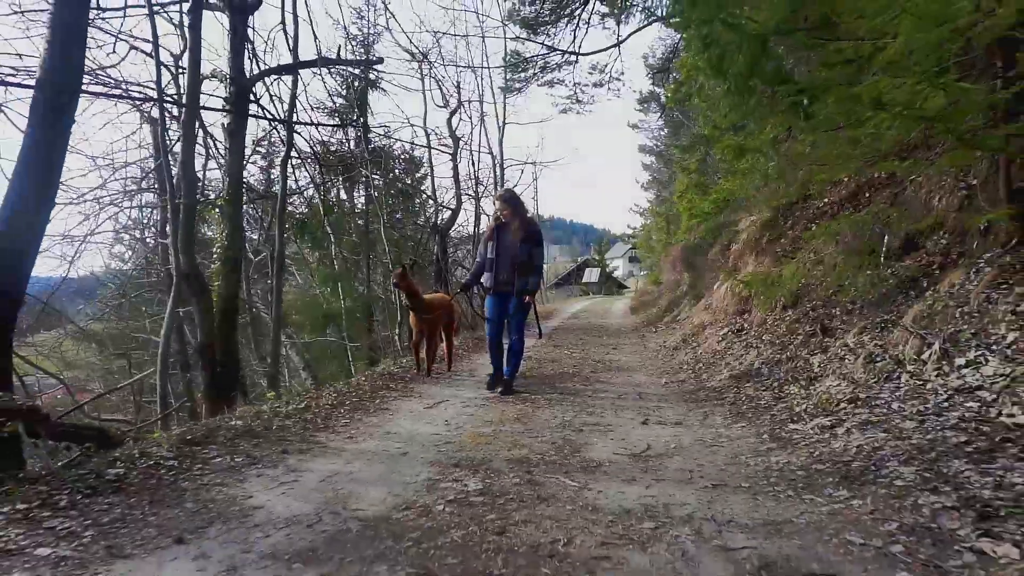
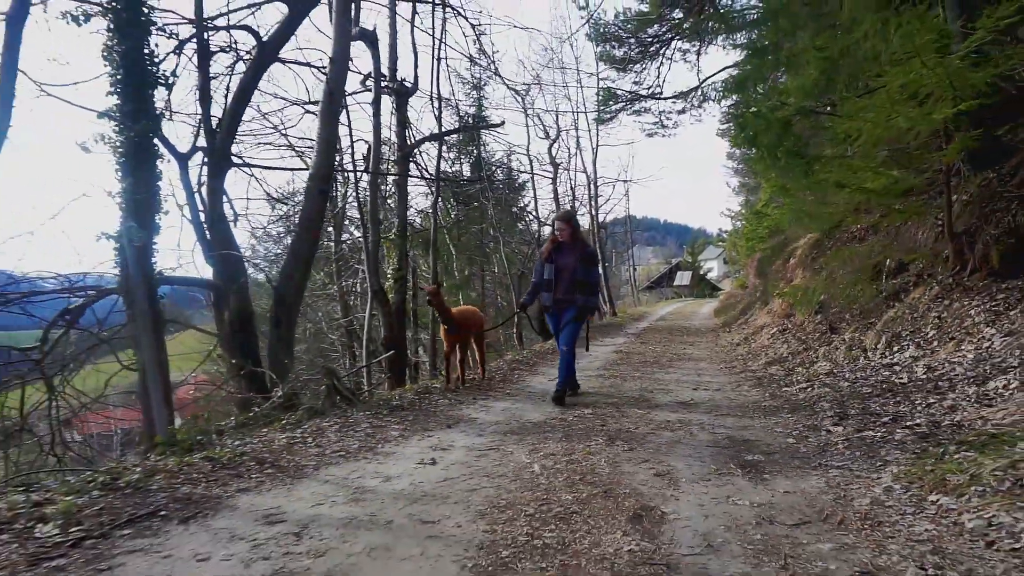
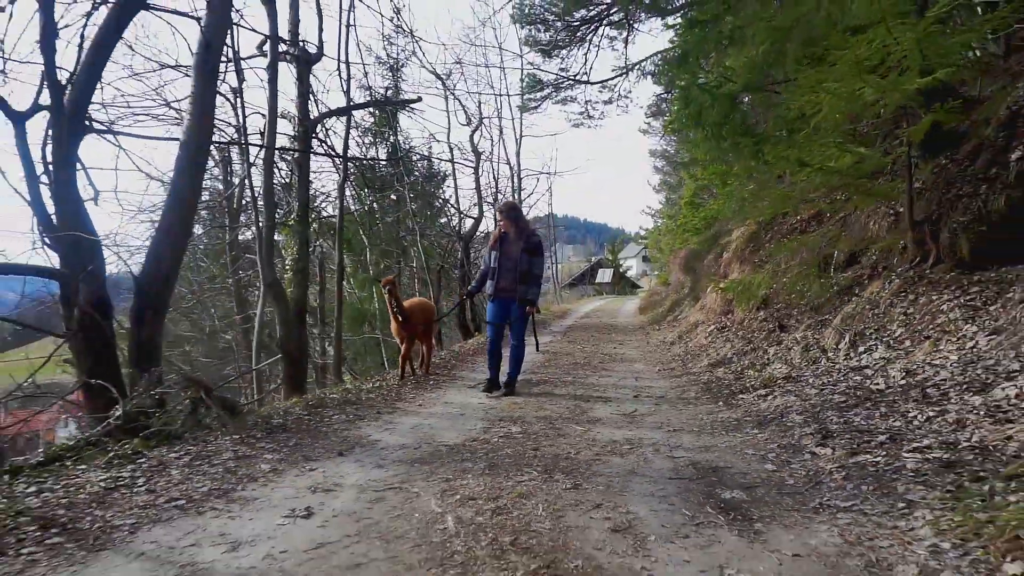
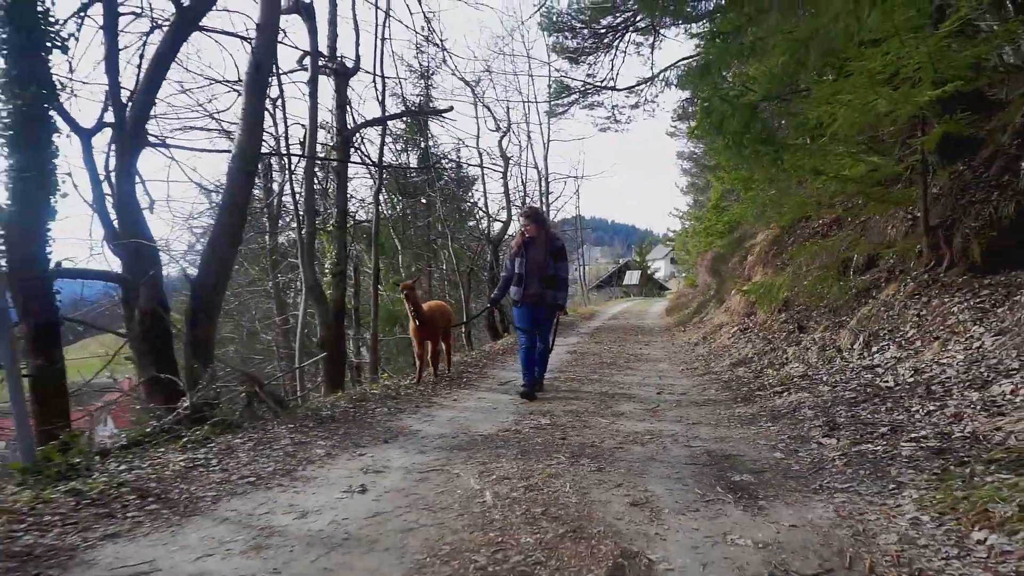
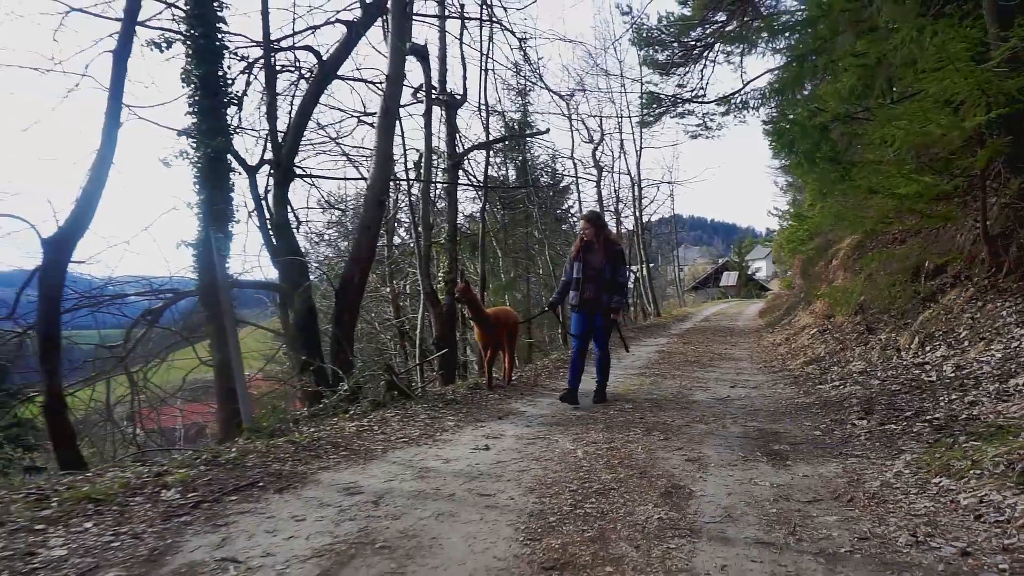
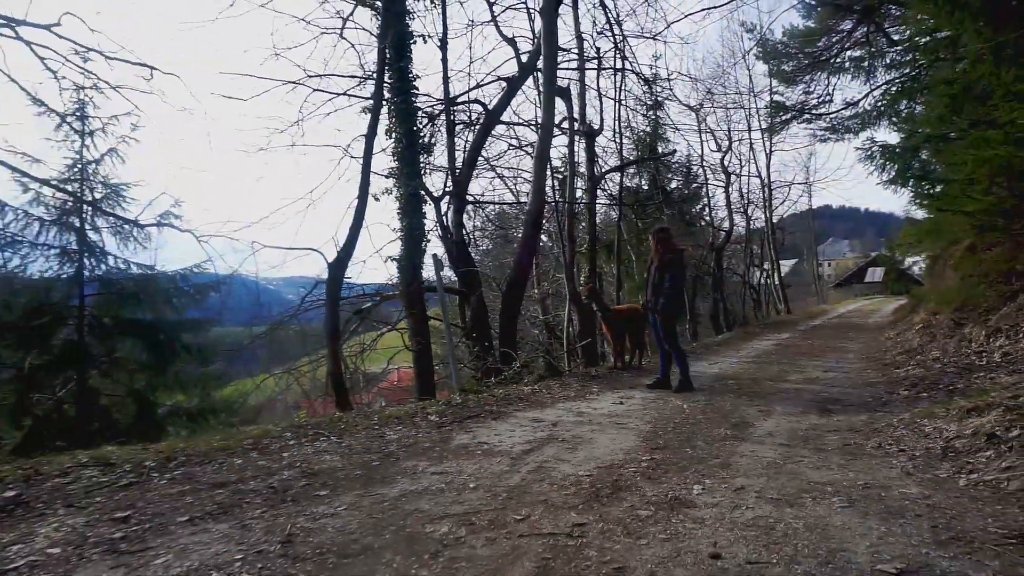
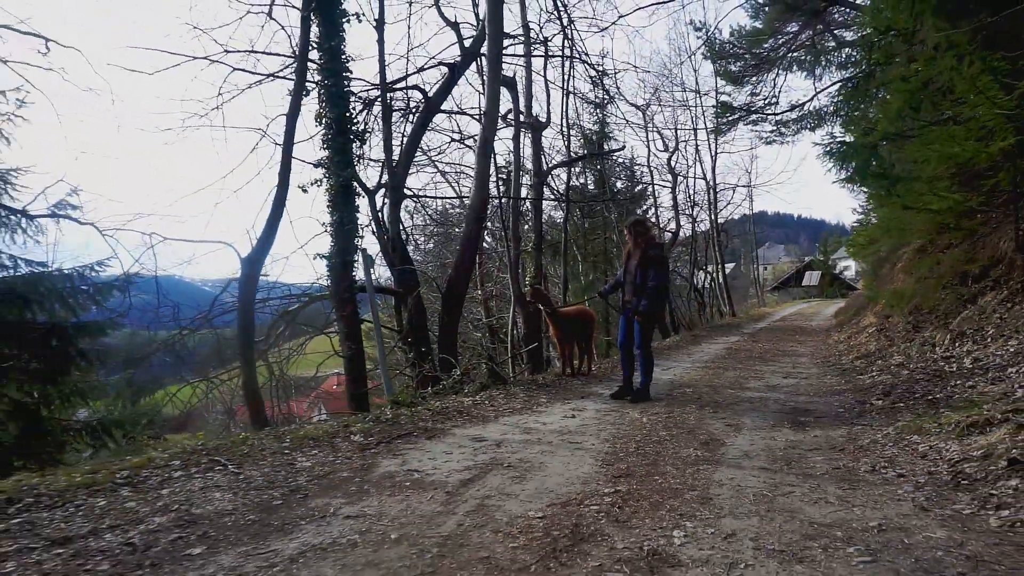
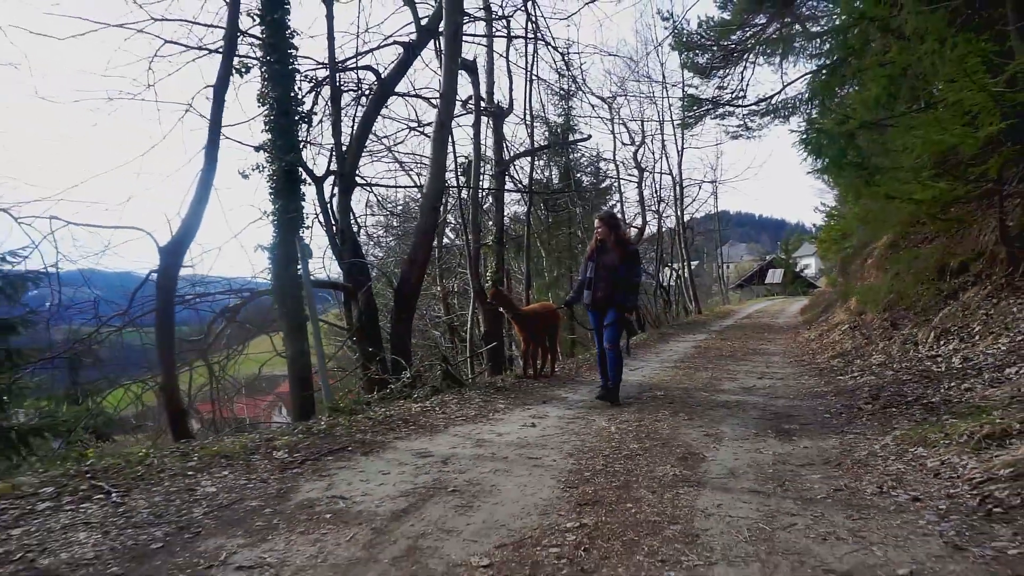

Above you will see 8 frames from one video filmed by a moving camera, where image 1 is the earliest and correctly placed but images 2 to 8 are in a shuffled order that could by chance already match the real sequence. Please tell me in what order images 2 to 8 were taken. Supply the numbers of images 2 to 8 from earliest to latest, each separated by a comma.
3, 4, 2, 5, 8, 7, 6
